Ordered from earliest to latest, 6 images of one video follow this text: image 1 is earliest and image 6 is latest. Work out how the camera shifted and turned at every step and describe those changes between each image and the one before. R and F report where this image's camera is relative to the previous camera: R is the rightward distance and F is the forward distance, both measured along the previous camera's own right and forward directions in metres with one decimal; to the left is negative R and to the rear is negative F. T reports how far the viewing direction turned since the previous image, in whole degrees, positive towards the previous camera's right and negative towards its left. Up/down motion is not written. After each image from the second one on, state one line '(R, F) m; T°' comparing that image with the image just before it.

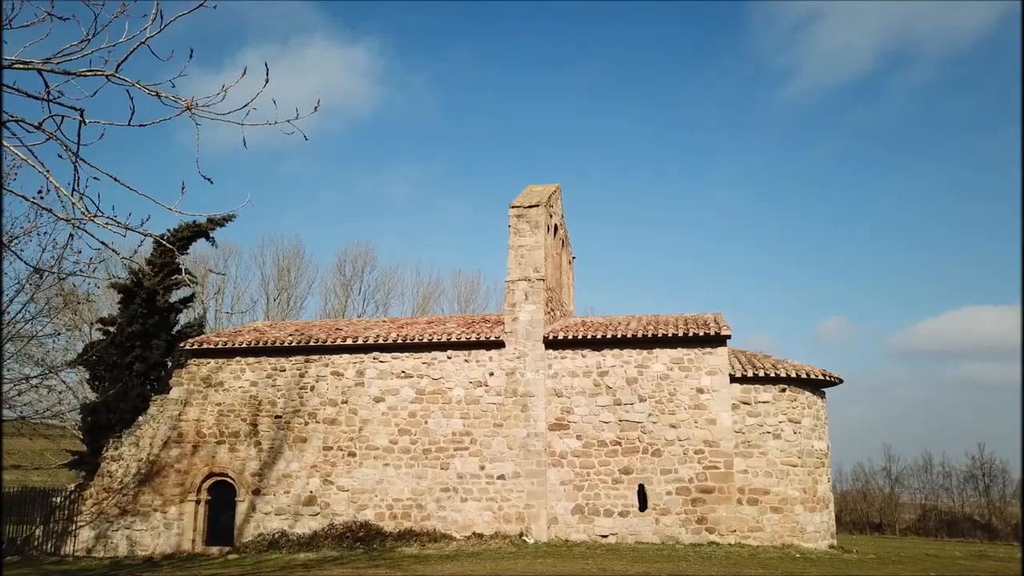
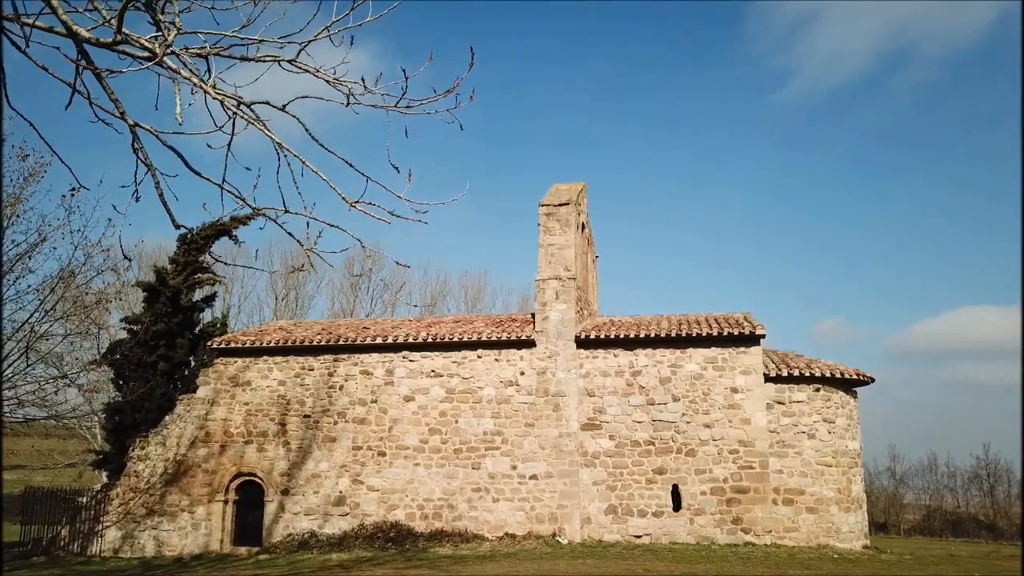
(-0.6, +0.1) m; 0°
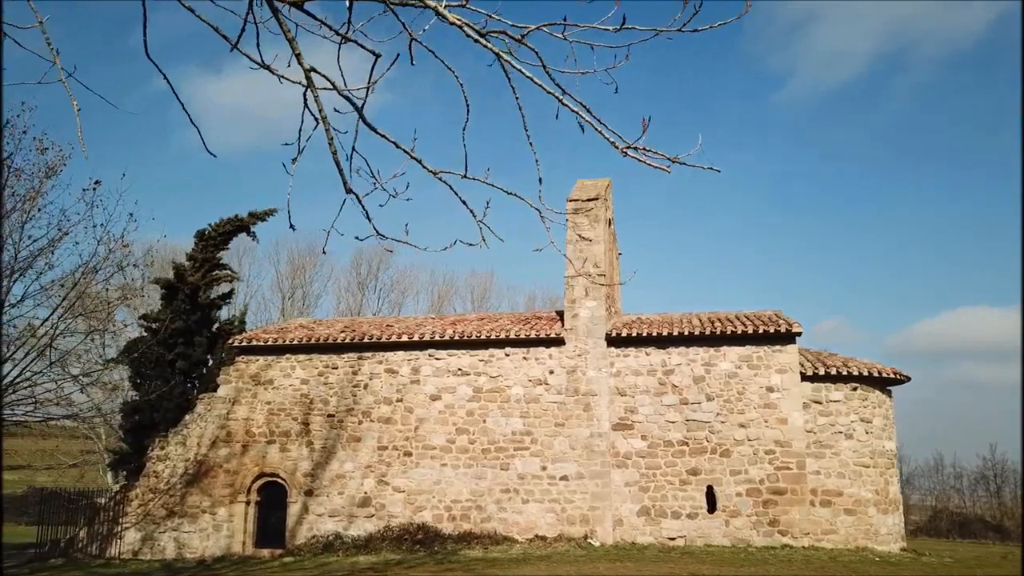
(-0.6, +0.3) m; 0°
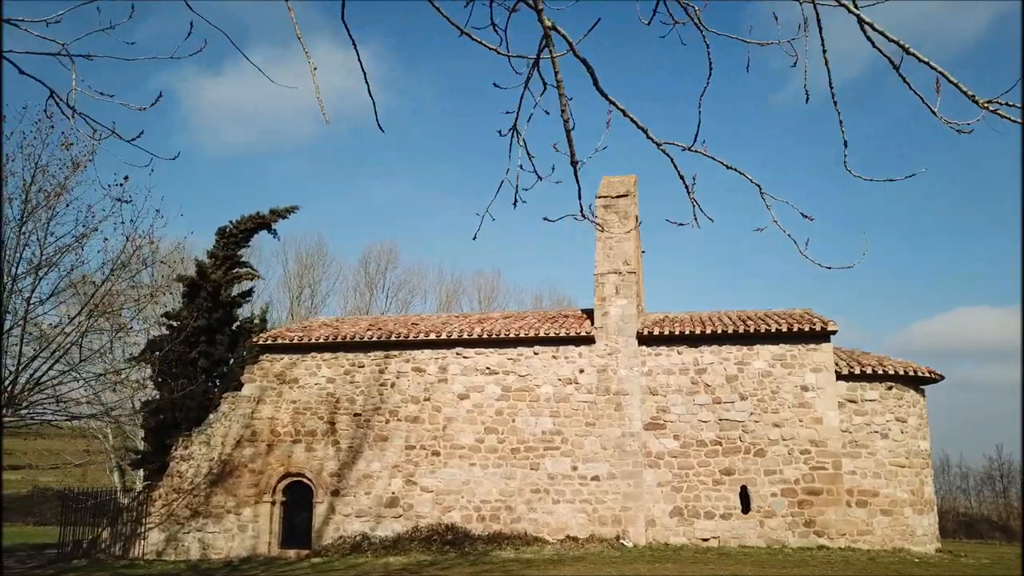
(-0.6, +0.1) m; 0°
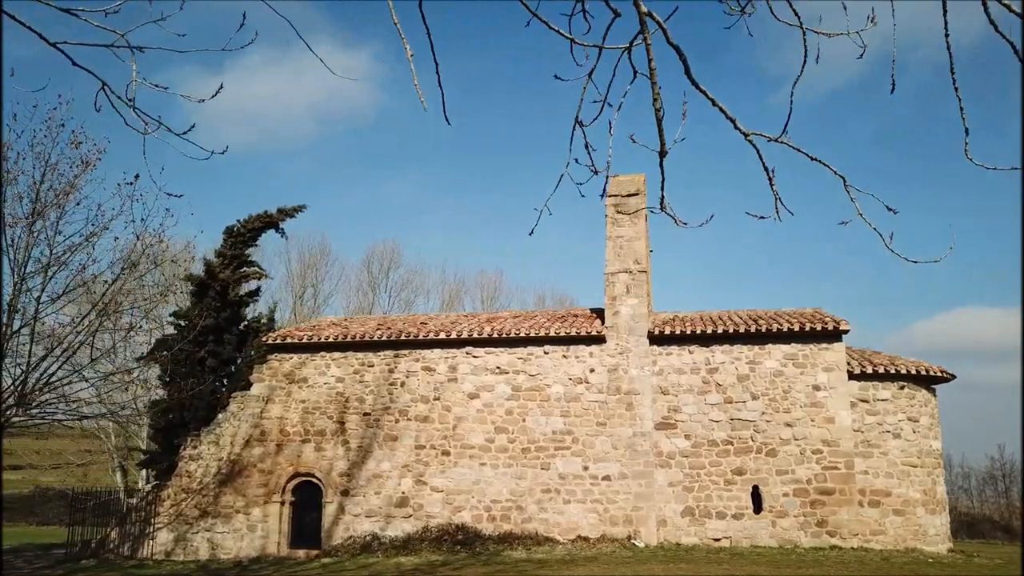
(-0.2, 0.0) m; 0°
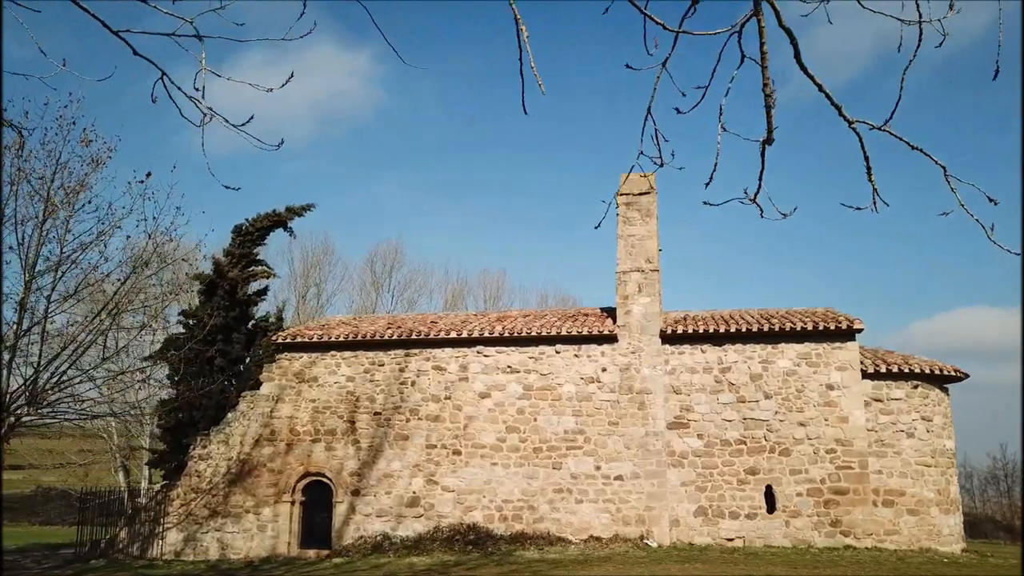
(-0.2, +0.1) m; 0°
